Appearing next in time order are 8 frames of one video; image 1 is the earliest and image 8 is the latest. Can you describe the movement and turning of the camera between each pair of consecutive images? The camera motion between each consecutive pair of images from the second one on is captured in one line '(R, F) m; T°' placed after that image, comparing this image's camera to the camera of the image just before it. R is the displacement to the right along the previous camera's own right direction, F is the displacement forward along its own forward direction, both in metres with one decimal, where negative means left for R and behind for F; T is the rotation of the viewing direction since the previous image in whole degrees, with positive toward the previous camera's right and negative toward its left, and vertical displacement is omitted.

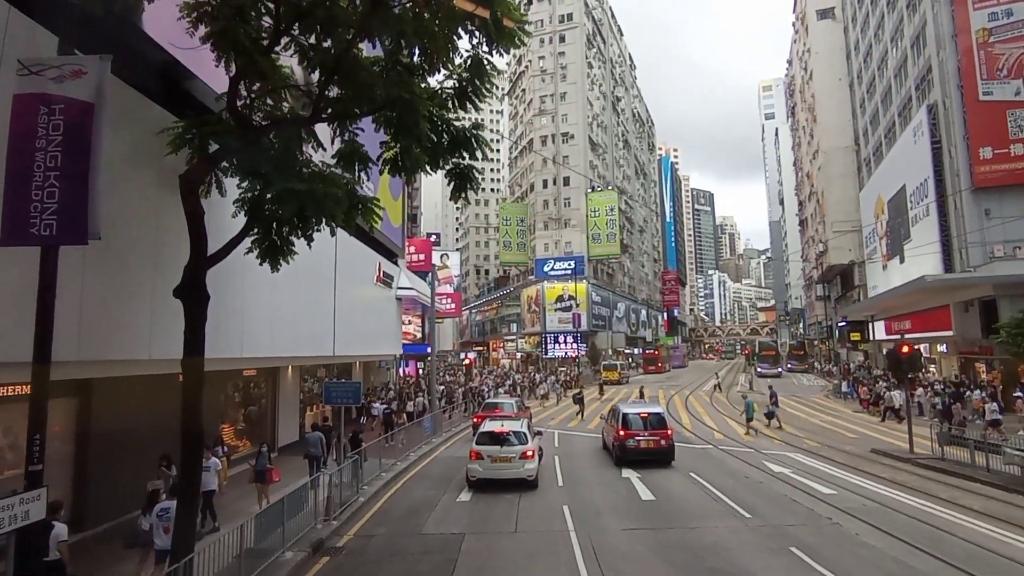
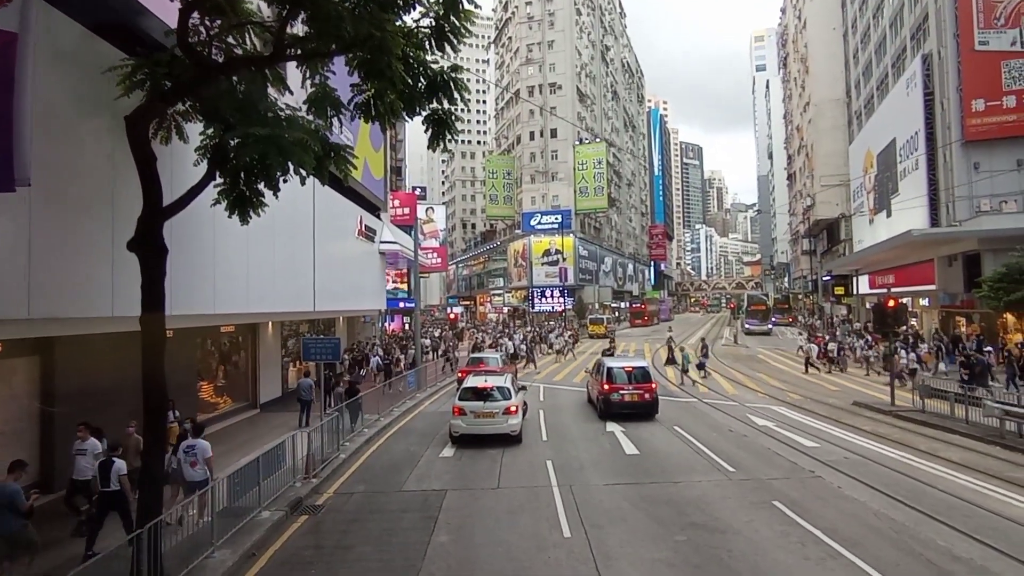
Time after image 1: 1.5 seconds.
(+0.1, +0.4) m; +1°
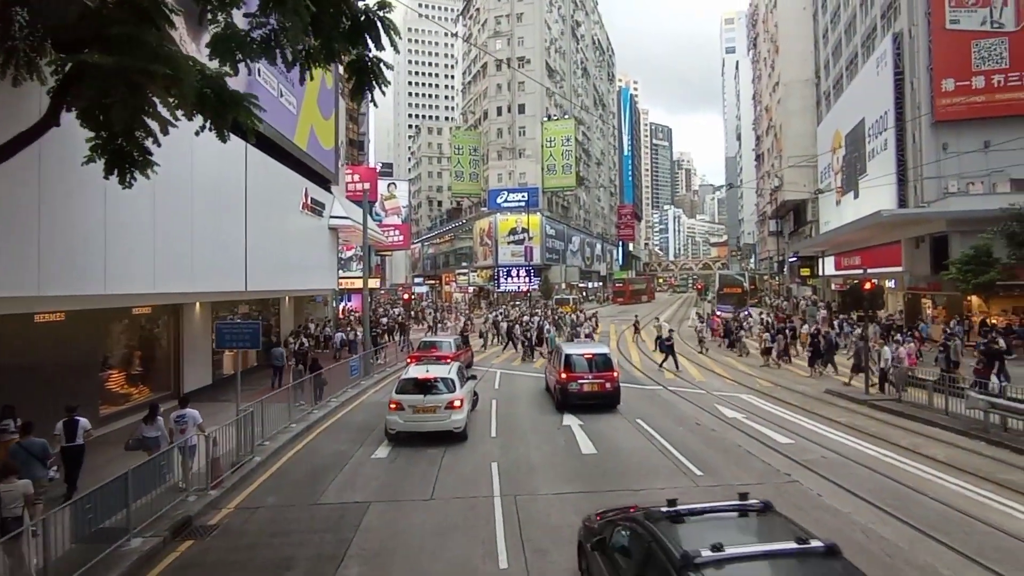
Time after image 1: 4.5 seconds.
(+0.5, +1.6) m; +3°
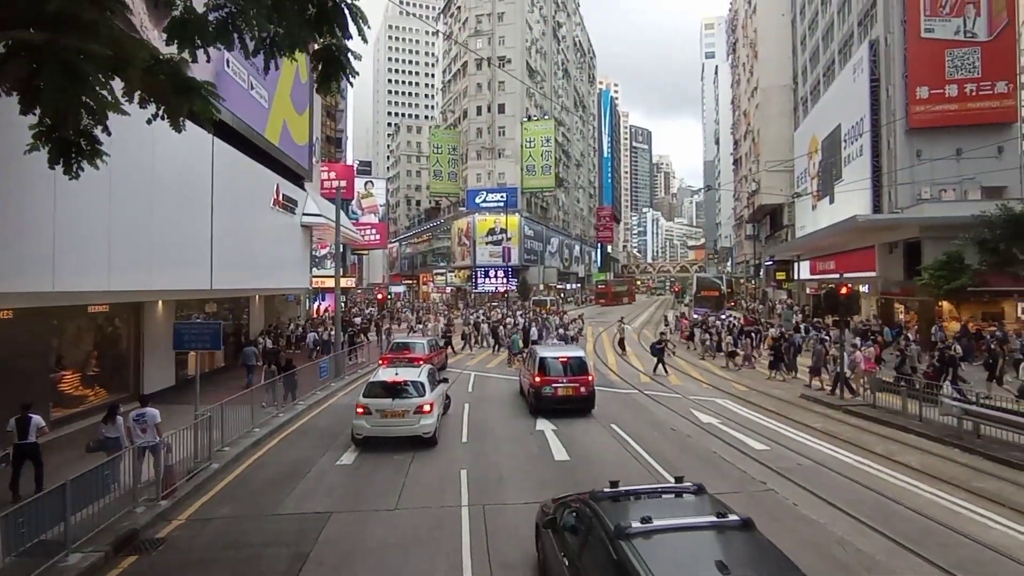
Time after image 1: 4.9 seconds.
(+0.1, +0.4) m; +2°
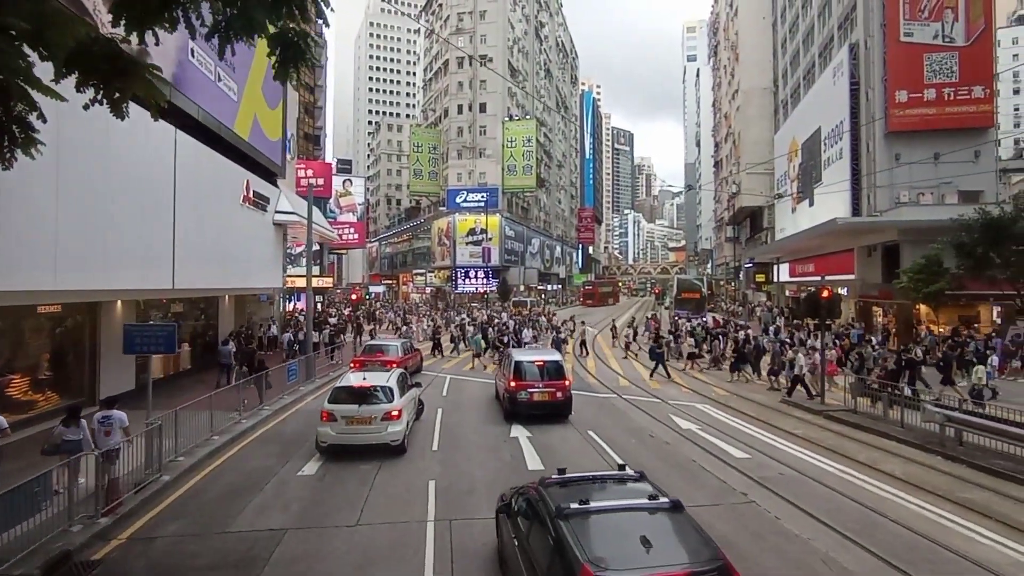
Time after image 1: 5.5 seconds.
(+0.2, +0.5) m; +2°
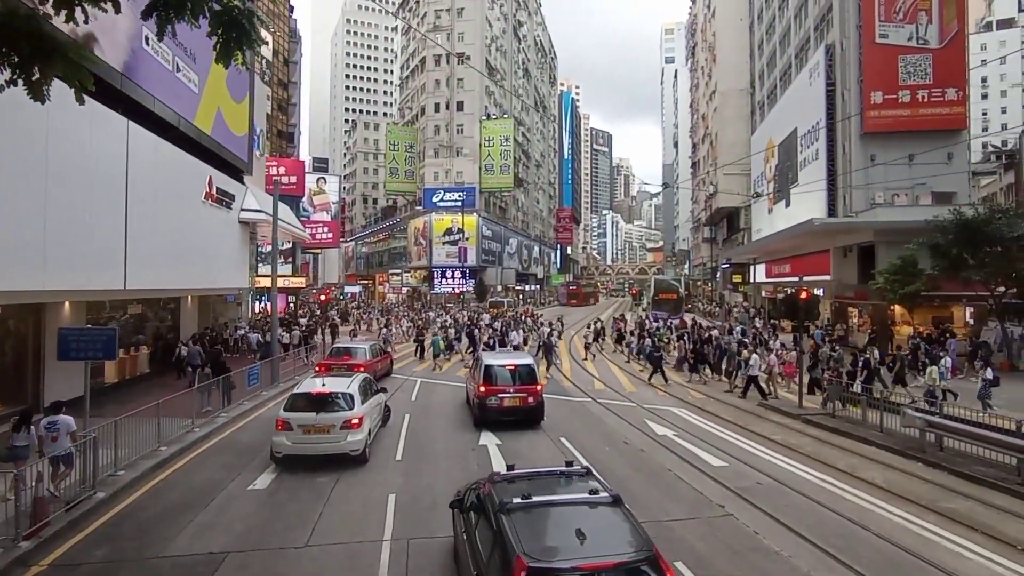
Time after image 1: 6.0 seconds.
(+0.2, +0.6) m; +2°
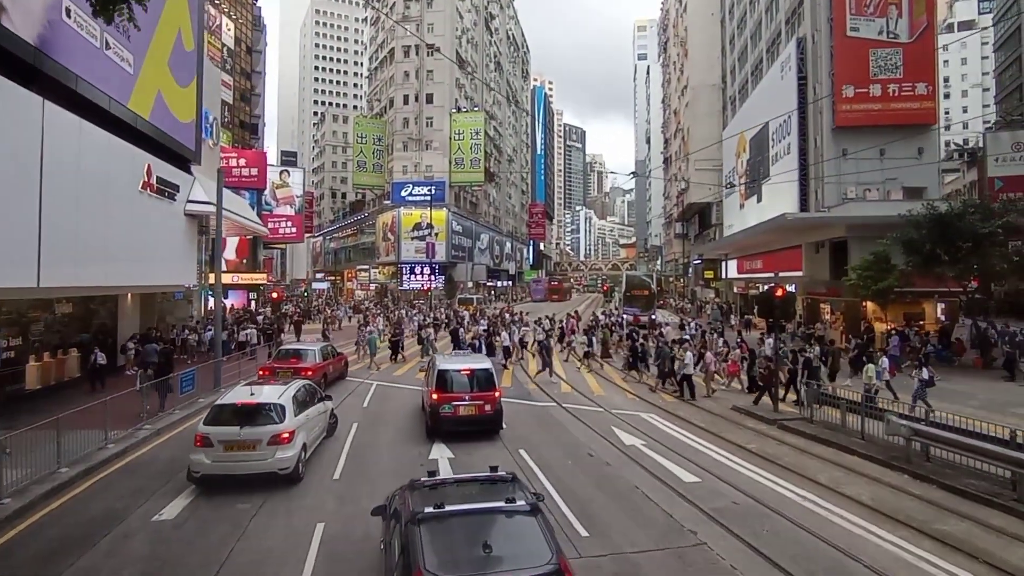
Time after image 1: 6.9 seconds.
(+0.4, +1.2) m; +2°
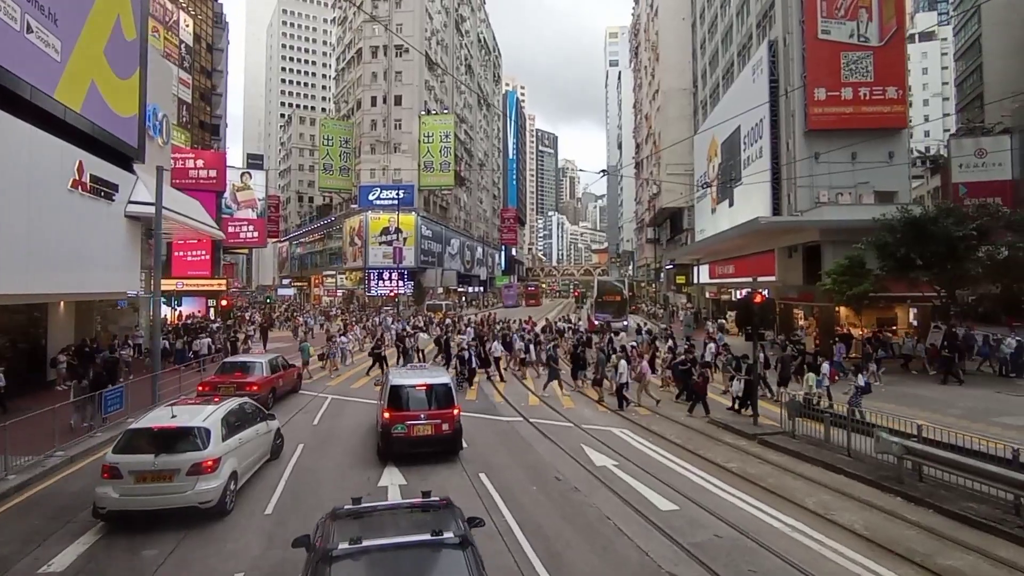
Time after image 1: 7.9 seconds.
(+0.2, +1.1) m; +2°
